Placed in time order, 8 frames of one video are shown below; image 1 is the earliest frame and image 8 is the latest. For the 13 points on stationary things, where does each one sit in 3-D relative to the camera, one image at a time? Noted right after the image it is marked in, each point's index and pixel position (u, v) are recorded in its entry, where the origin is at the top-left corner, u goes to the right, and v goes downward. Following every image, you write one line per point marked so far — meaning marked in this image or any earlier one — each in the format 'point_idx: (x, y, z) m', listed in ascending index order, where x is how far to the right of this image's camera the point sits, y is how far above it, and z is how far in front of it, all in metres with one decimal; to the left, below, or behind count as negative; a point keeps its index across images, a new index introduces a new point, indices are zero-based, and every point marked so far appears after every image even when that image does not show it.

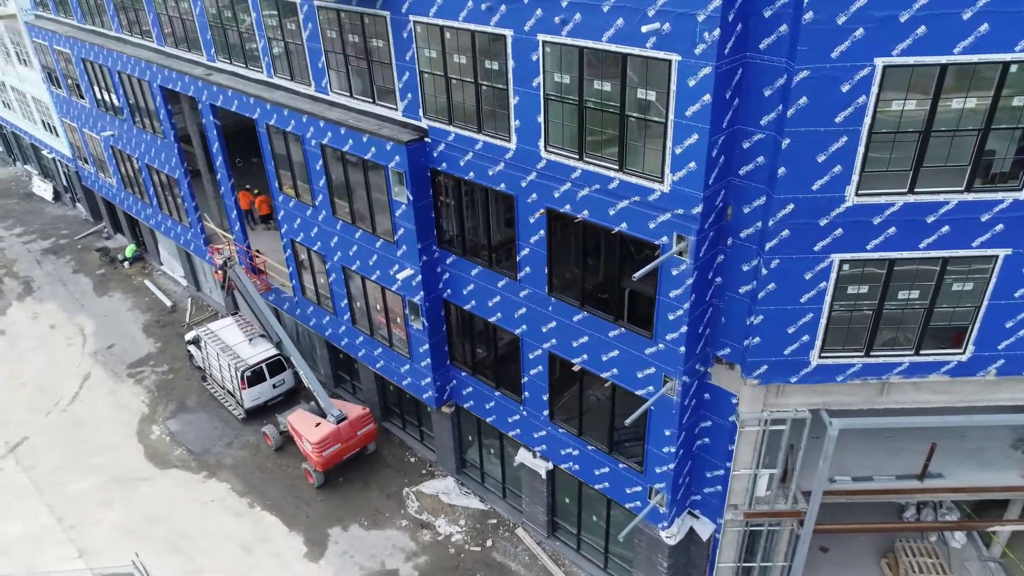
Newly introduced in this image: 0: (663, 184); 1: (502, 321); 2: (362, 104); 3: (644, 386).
0: (+2.7, +1.9, +12.9) m
1: (-0.3, -0.8, +17.9) m
2: (-3.8, +4.7, +18.3) m
3: (+2.8, -2.1, +15.3) m
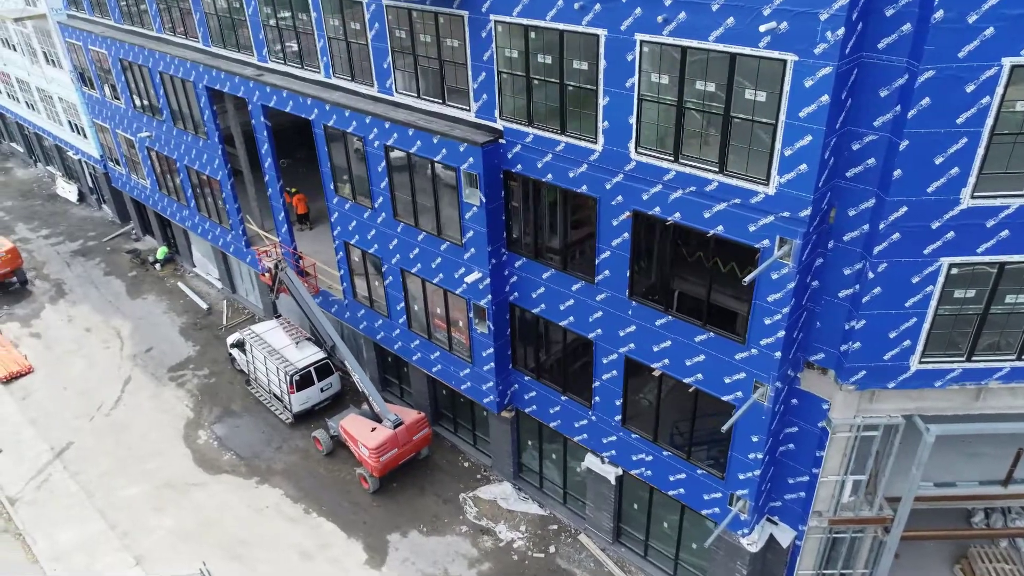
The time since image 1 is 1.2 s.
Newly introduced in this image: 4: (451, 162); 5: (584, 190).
0: (+4.5, +1.8, +12.6) m
1: (+1.5, -0.9, +17.6) m
2: (-2.0, +4.6, +18.0) m
3: (+4.6, -2.2, +15.1) m
4: (-1.5, +3.1, +17.5) m
5: (+1.6, +2.1, +15.7) m
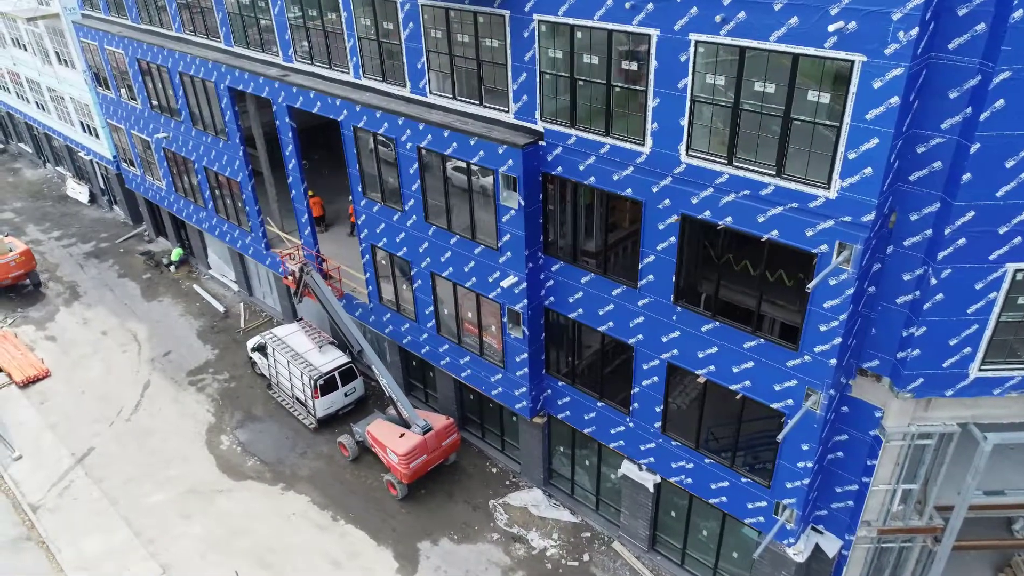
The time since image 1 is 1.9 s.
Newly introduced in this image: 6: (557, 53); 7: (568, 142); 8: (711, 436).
0: (+5.5, +1.7, +12.3) m
1: (+2.5, -1.0, +17.3) m
2: (-1.1, +4.5, +17.7) m
3: (+5.5, -2.3, +14.8) m
4: (-0.6, +3.0, +17.2) m
5: (+2.5, +2.0, +15.4) m
6: (+1.0, +5.0, +15.2) m
7: (+1.2, +3.2, +15.9) m
8: (+4.6, -3.4, +16.6) m
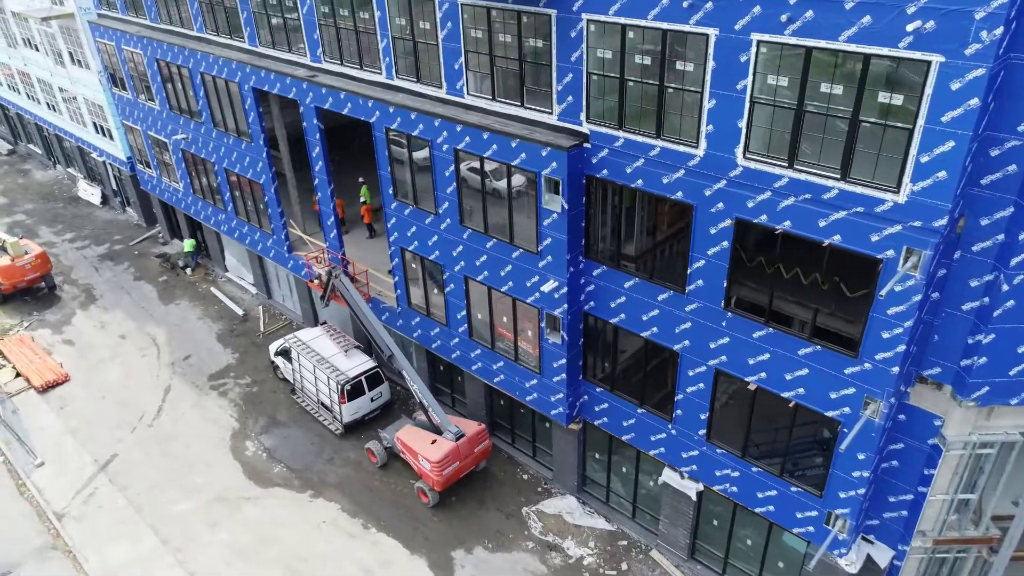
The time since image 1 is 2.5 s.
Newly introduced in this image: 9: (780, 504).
0: (+6.5, +1.6, +12.0) m
1: (+3.5, -1.1, +17.0) m
2: (-0.1, +4.4, +17.4) m
3: (+6.5, -2.4, +14.4) m
4: (+0.4, +2.8, +16.8) m
5: (+3.5, +1.9, +15.0) m
6: (+1.9, +4.8, +14.9) m
7: (+2.2, +3.1, +15.6) m
8: (+5.6, -3.5, +16.3) m
9: (+6.1, -5.0, +16.5) m
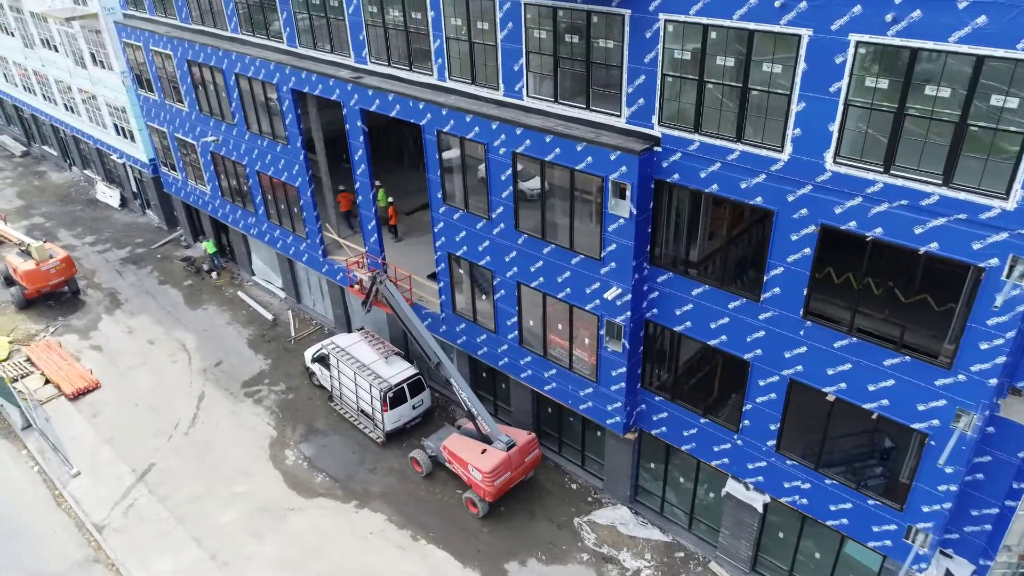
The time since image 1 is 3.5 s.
0: (+8.0, +1.4, +11.6) m
1: (+5.0, -1.3, +16.5) m
2: (+1.4, +4.2, +16.9) m
3: (+8.1, -2.6, +14.0) m
4: (+1.9, +2.7, +16.4) m
5: (+5.0, +1.7, +14.6) m
6: (+3.5, +4.7, +14.4) m
7: (+3.7, +2.9, +15.1) m
8: (+7.1, -3.7, +15.8) m
9: (+7.7, -5.1, +16.0) m
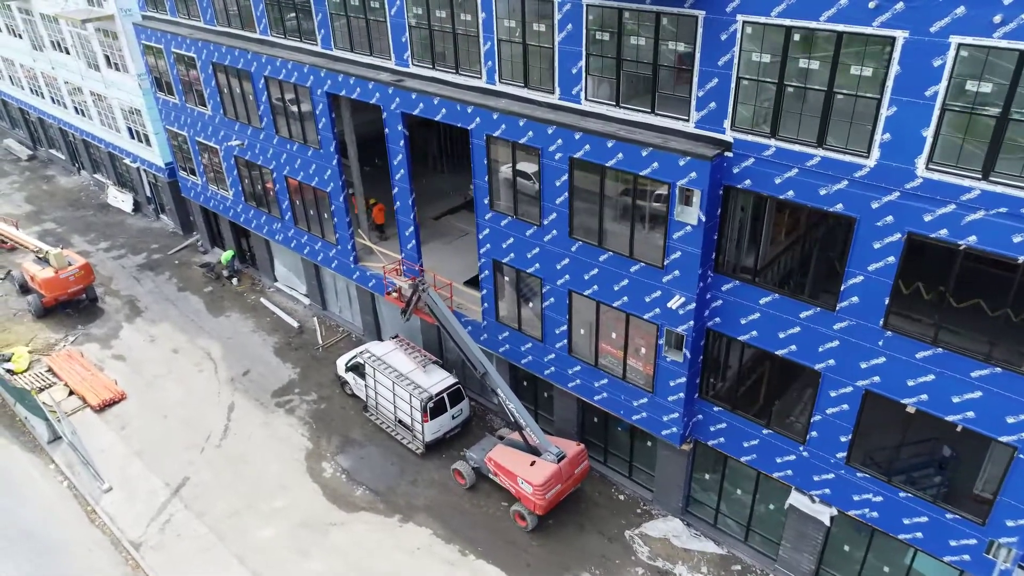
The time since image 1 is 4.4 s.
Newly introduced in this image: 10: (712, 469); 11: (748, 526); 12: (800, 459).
0: (+9.4, +1.2, +11.2) m
1: (+6.4, -1.5, +16.1) m
2: (+2.8, +4.0, +16.4) m
3: (+9.5, -2.7, +13.6) m
4: (+3.3, +2.5, +15.9) m
5: (+6.4, +1.6, +14.1) m
6: (+4.9, +4.5, +14.0) m
7: (+5.2, +2.8, +14.7) m
8: (+8.6, -3.9, +15.4) m
9: (+9.1, -5.3, +15.6) m
10: (+5.5, -5.0, +19.8) m
11: (+6.4, -6.5, +19.6) m
12: (+6.9, -4.1, +17.3) m
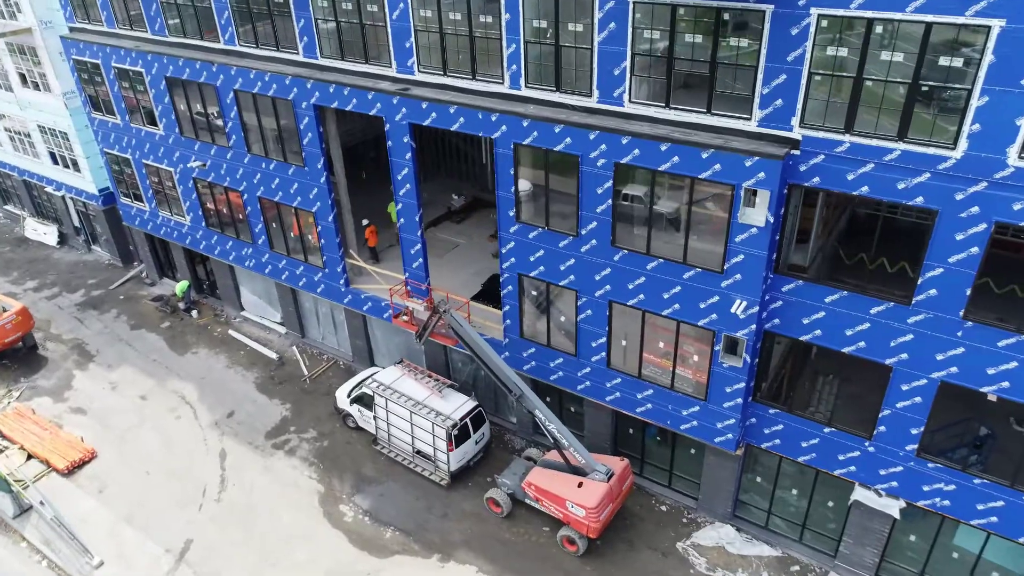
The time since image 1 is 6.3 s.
0: (+11.2, +1.6, +11.3) m
1: (+7.8, -1.4, +15.9) m
2: (+3.8, +3.8, +15.7) m
3: (+11.3, -2.4, +13.8) m
4: (+4.5, +2.3, +15.3) m
5: (+7.9, +1.7, +13.9) m
6: (+6.1, +4.5, +13.5) m
7: (+6.5, +2.8, +14.3) m
8: (+10.2, -3.6, +15.5) m
9: (+10.9, -5.0, +15.8) m
10: (+6.7, -4.9, +19.5) m
11: (+7.8, -6.4, +19.4) m
12: (+8.4, -4.0, +17.1) m
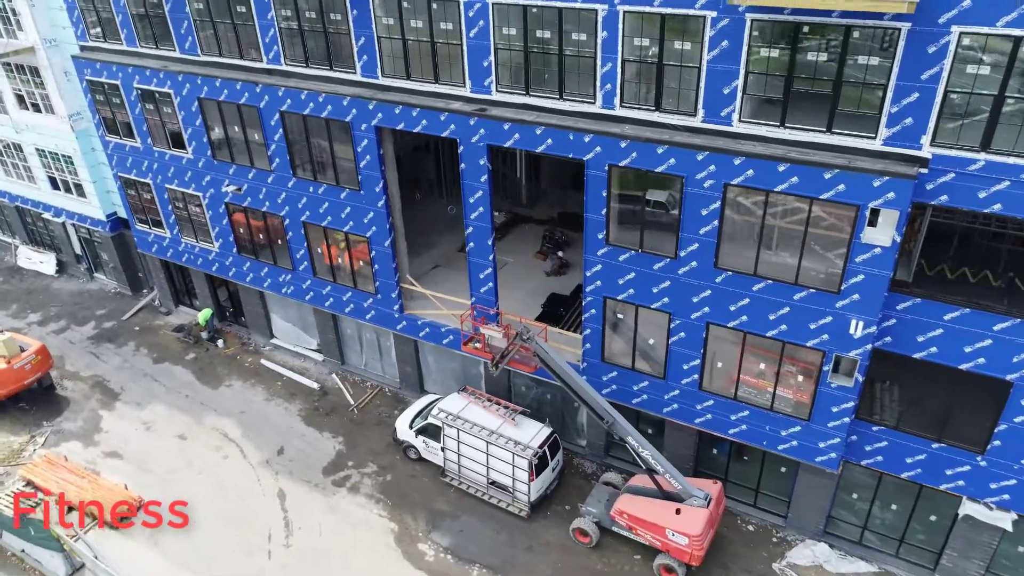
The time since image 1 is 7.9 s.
0: (+14.0, +1.4, +11.5) m
1: (+10.4, -1.7, +15.8) m
2: (+6.2, +3.3, +15.4) m
3: (+14.1, -2.6, +13.9) m
4: (+7.0, +1.9, +15.0) m
5: (+10.5, +1.3, +13.8) m
6: (+8.7, +4.1, +13.3) m
7: (+9.0, +2.4, +14.1) m
8: (+12.9, -3.9, +15.5) m
9: (+13.6, -5.2, +15.8) m
10: (+9.2, -5.3, +19.3) m
11: (+10.3, -6.7, +19.3) m
12: (+11.0, -4.3, +17.0) m
